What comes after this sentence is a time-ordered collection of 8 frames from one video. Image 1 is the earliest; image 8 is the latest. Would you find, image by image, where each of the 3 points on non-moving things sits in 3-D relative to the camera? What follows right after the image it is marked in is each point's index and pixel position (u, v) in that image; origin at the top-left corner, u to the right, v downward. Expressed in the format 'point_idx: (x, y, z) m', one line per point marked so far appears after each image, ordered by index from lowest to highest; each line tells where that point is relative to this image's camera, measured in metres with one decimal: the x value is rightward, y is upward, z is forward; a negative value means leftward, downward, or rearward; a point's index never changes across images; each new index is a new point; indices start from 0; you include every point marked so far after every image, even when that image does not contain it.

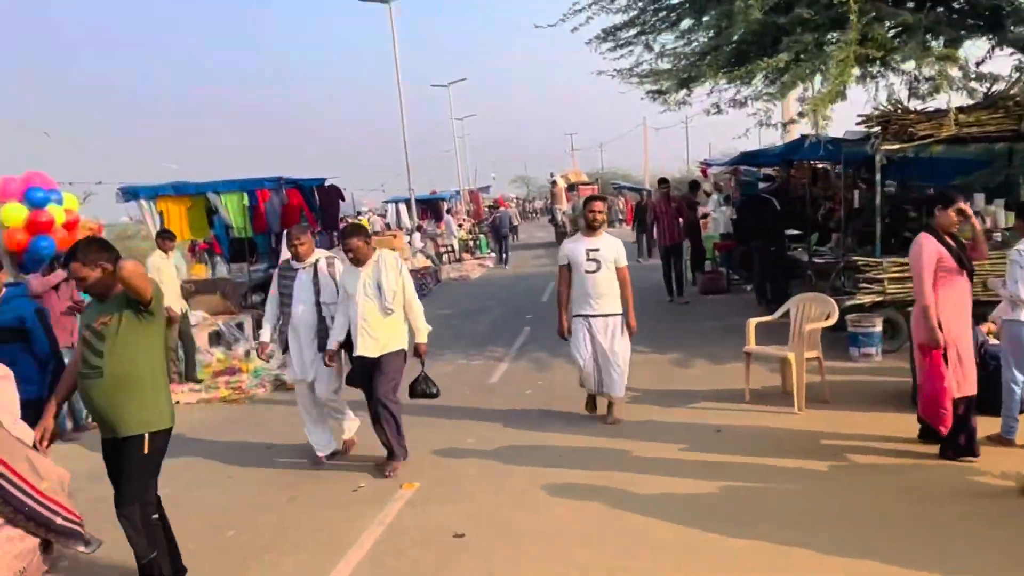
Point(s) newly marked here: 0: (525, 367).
0: (+0.1, -0.9, +9.8) m
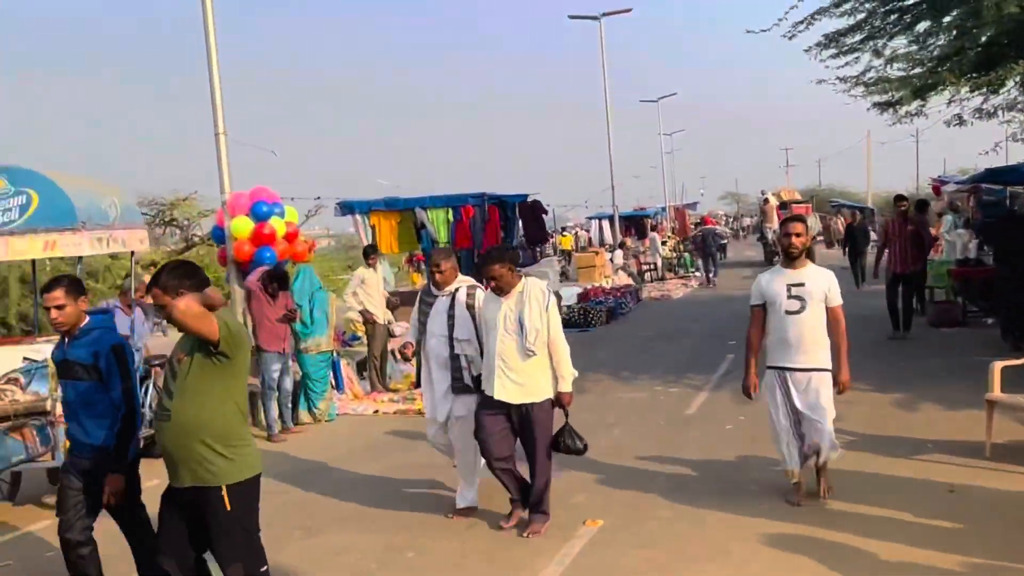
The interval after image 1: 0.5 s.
0: (+2.3, -1.2, +9.2) m
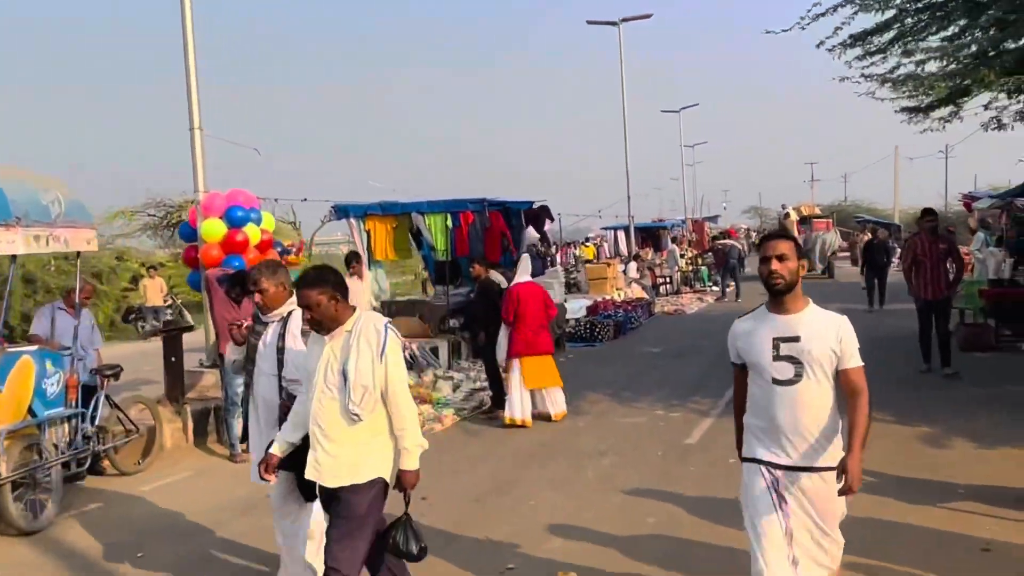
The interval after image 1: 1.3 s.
0: (+2.2, -1.4, +8.4) m
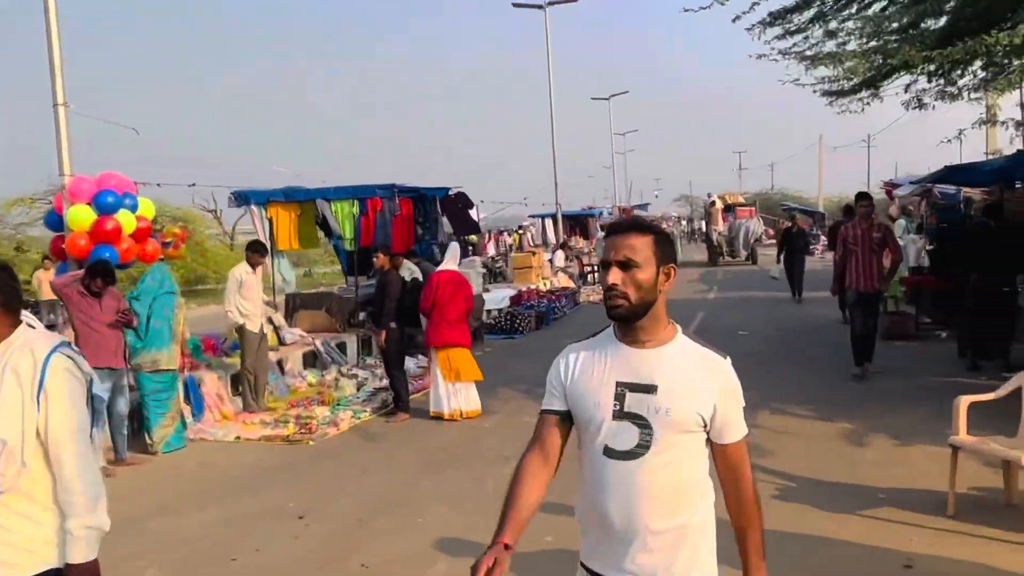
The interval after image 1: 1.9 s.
0: (+1.2, -1.3, +7.9) m
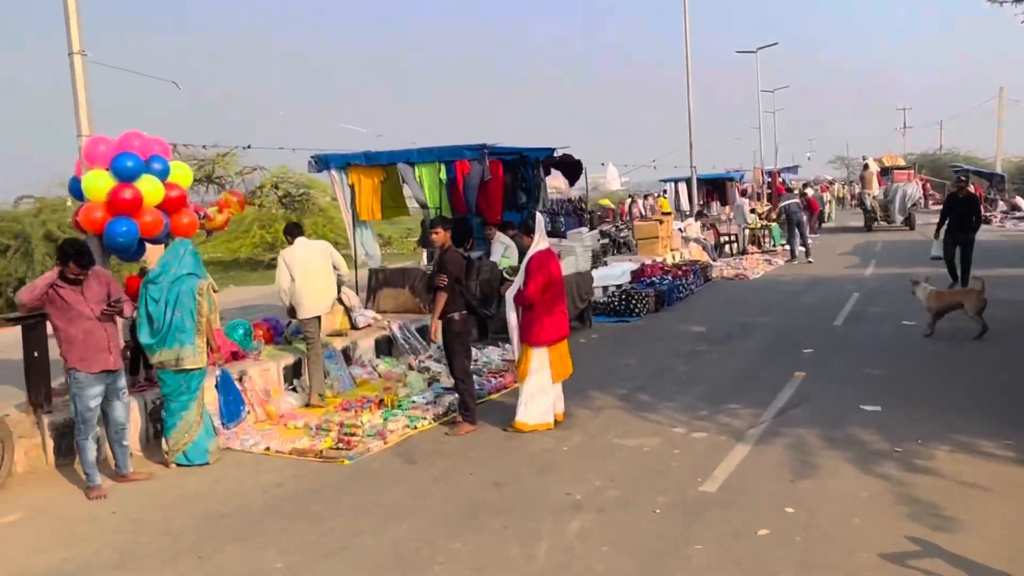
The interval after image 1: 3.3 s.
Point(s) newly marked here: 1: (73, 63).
0: (+1.8, -1.2, +5.9) m
1: (-3.7, +1.9, +7.3) m
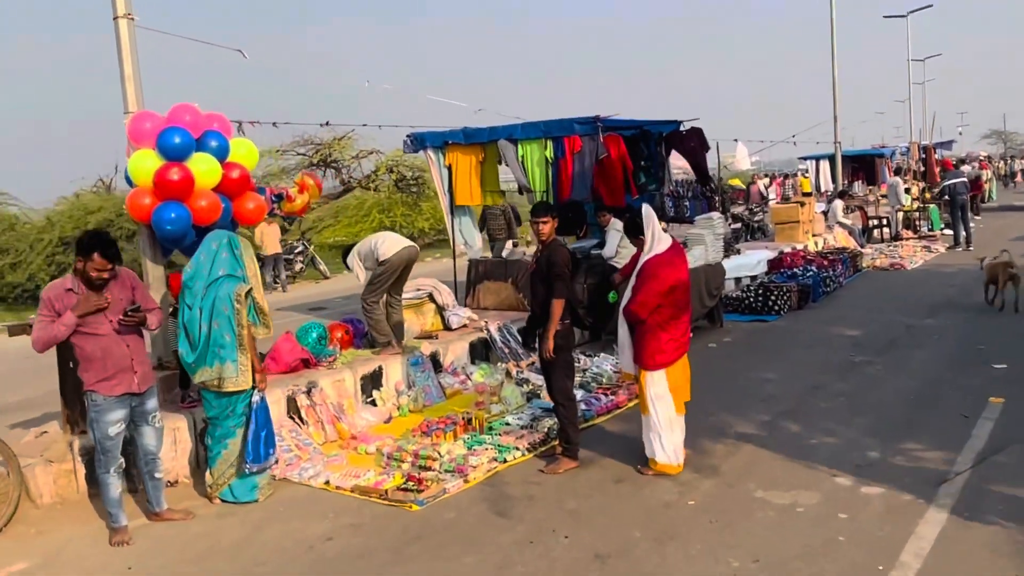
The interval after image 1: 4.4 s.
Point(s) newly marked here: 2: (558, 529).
0: (+2.4, -1.2, +4.3) m
1: (-2.9, +1.9, +6.4) m
2: (+0.3, -1.3, +4.7) m
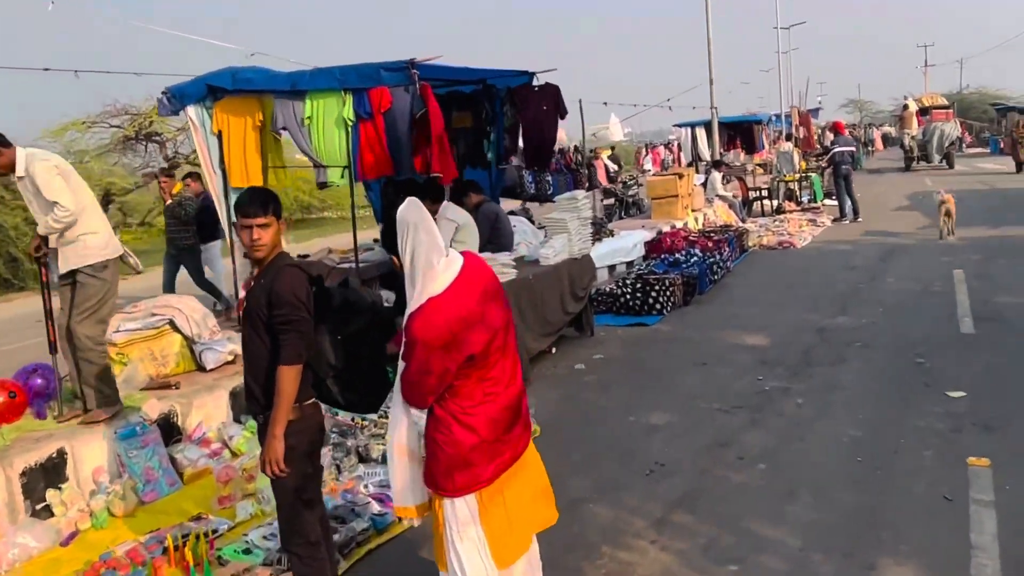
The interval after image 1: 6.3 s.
0: (+1.5, -1.4, +2.1) m
1: (-4.1, +1.6, +3.3) m
2: (-0.7, -1.5, +2.2) m
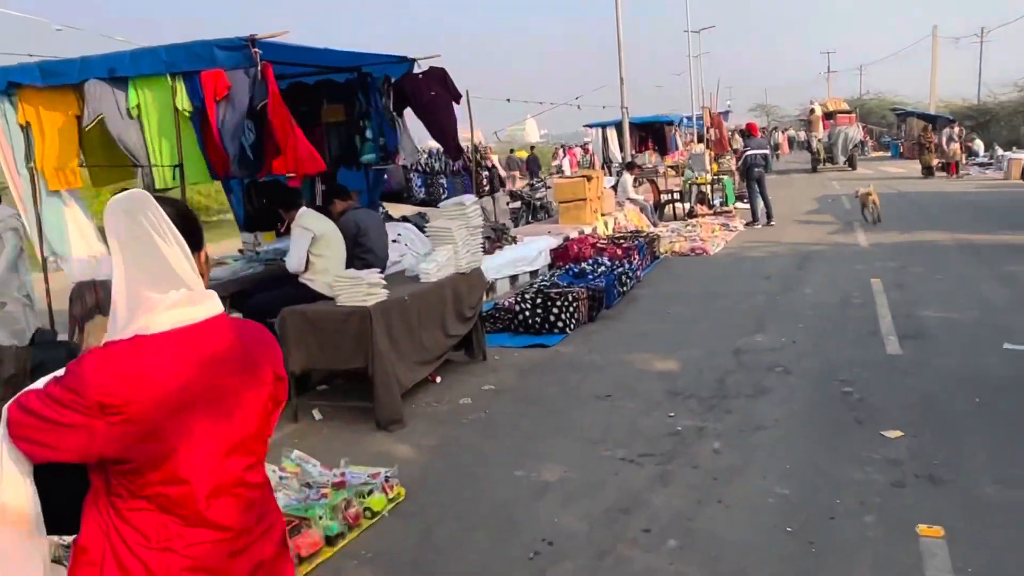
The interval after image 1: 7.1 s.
0: (+1.1, -1.6, +1.2) m
1: (-4.7, +1.5, +1.9) m
2: (-1.1, -1.7, +1.1) m
